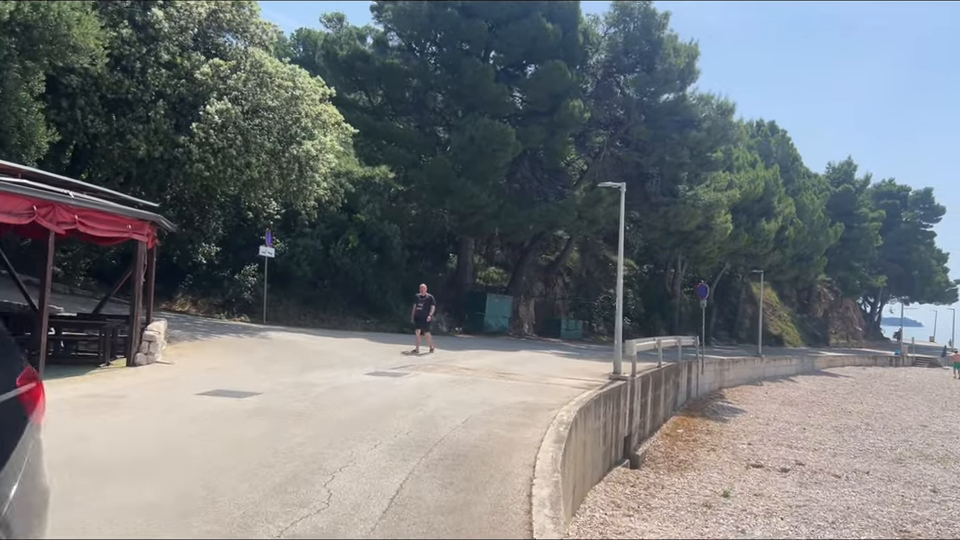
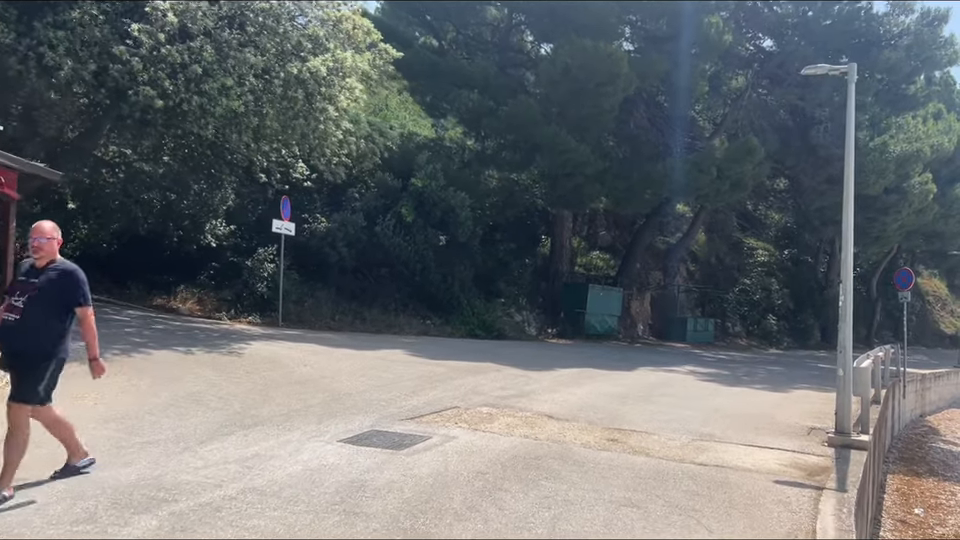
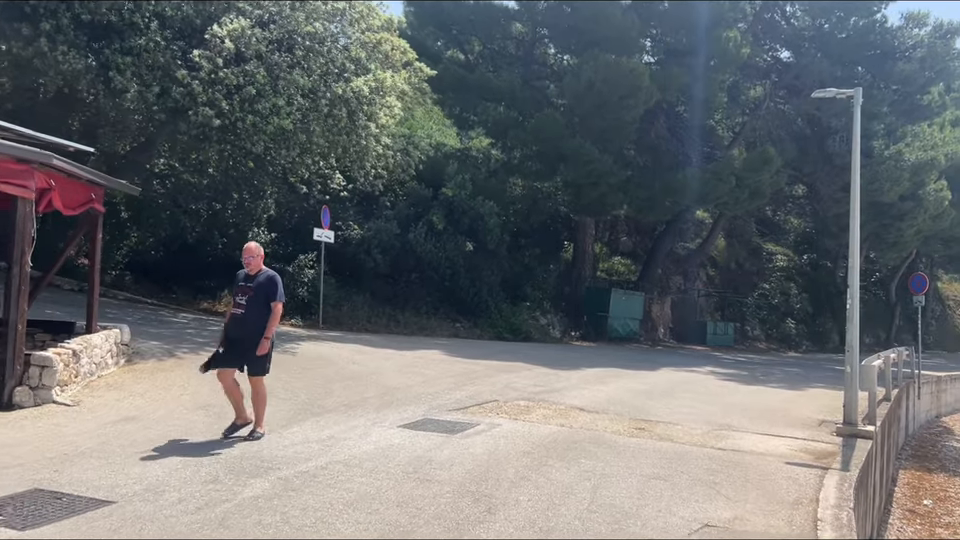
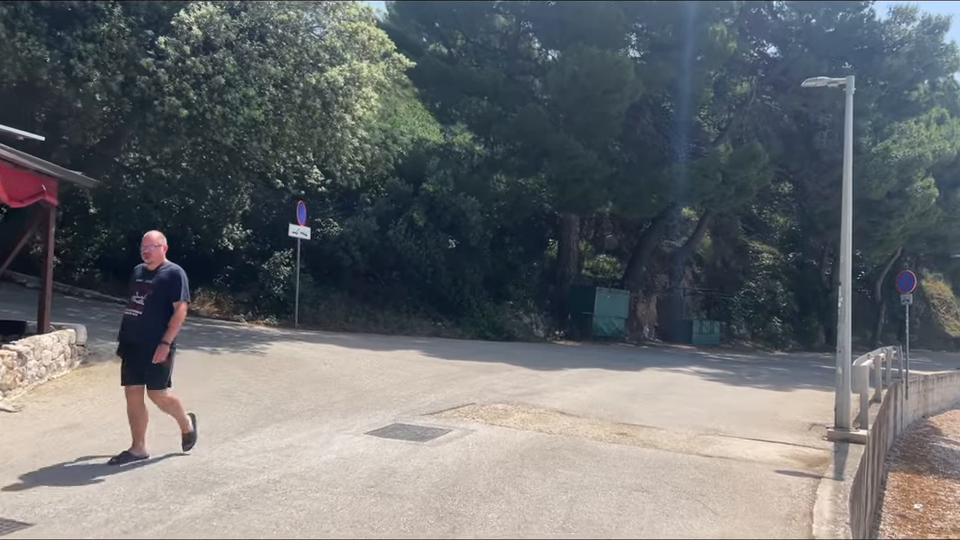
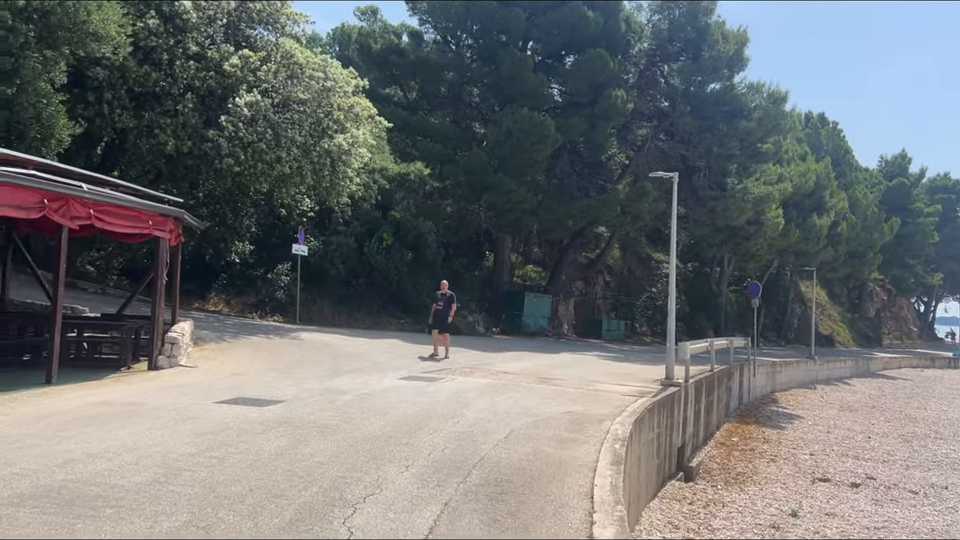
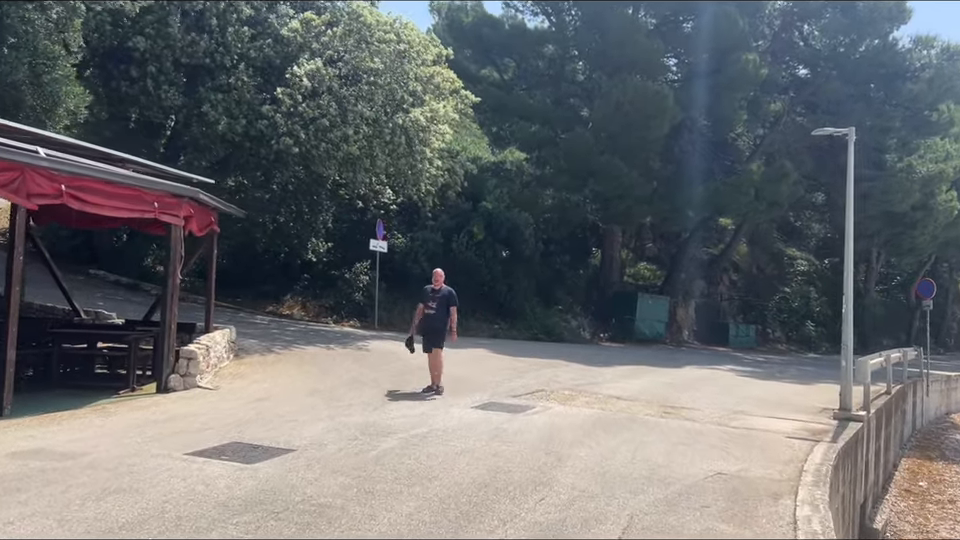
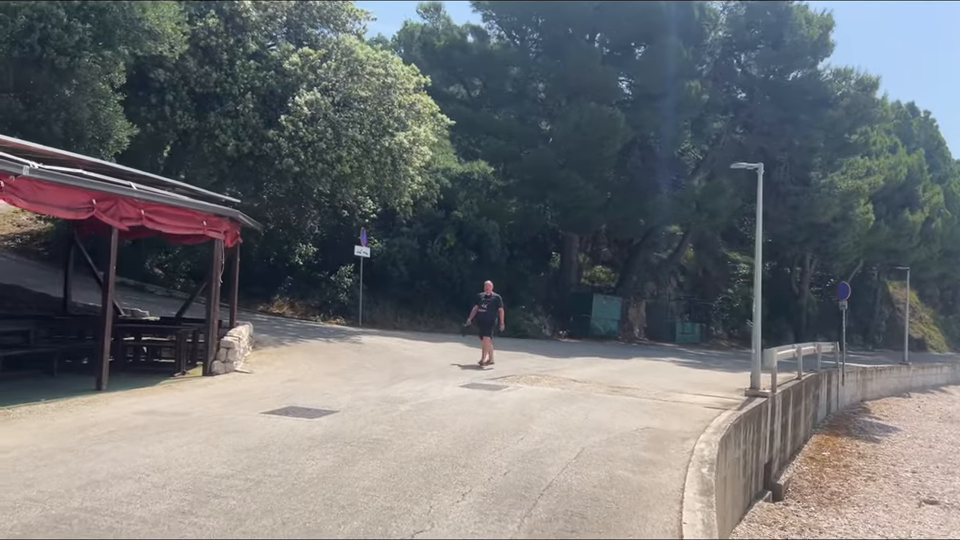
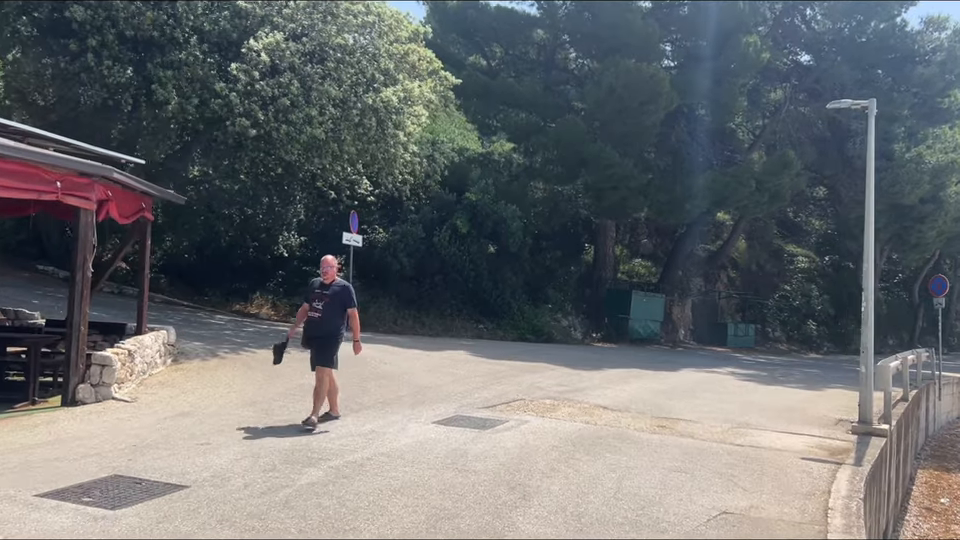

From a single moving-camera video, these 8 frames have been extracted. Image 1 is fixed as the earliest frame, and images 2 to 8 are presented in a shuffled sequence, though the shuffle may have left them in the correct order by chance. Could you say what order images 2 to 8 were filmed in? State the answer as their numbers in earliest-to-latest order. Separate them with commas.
5, 7, 6, 8, 3, 4, 2
